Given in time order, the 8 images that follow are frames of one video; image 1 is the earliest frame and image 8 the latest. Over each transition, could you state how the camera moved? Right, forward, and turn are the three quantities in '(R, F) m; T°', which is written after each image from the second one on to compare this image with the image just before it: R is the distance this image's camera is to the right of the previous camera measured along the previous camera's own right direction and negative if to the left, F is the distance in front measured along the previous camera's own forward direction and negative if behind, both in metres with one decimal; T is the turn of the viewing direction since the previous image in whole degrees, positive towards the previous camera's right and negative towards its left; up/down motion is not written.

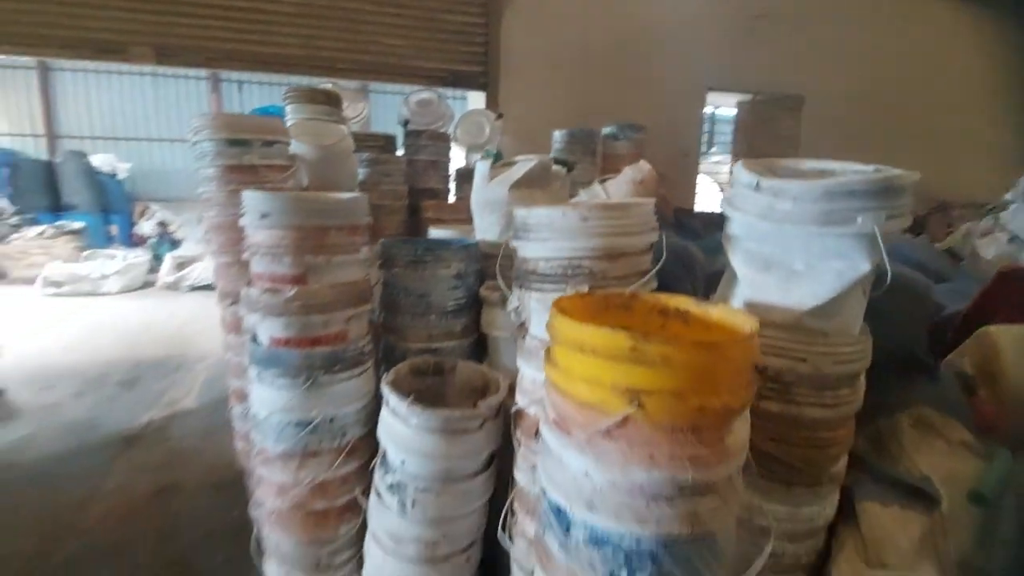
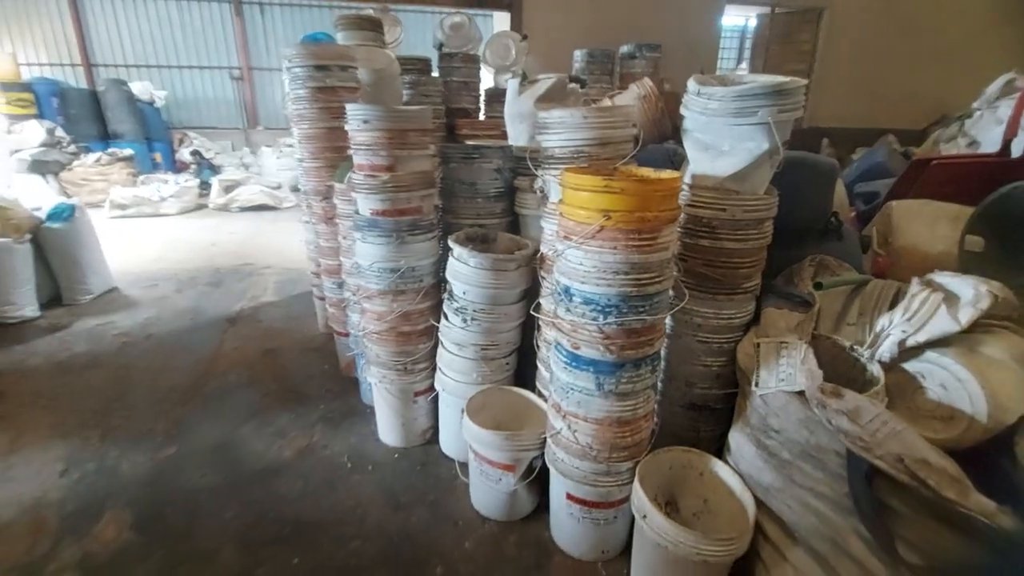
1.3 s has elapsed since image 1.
(0.0, -0.5) m; -3°
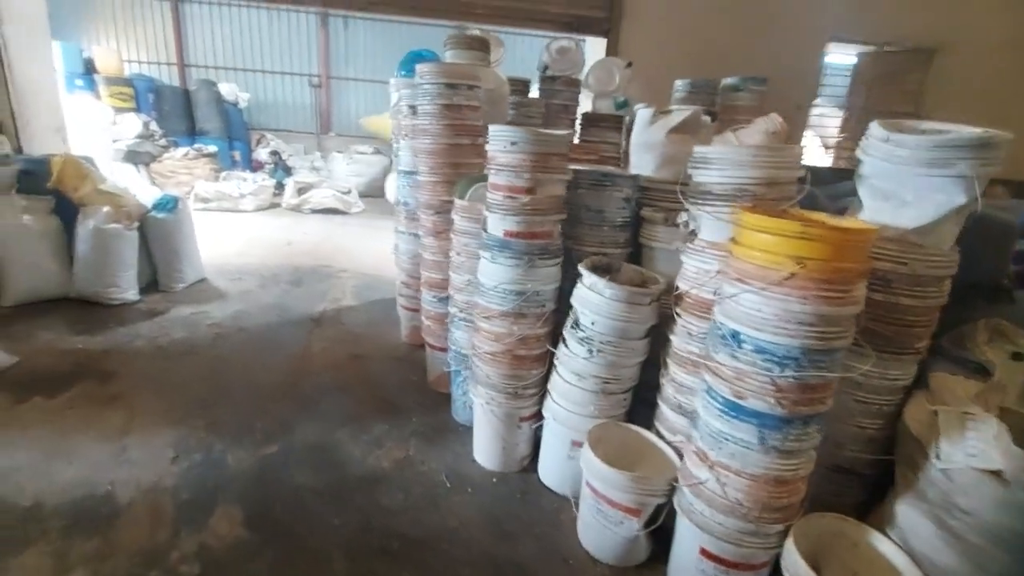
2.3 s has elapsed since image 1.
(-0.3, 0.0) m; -4°
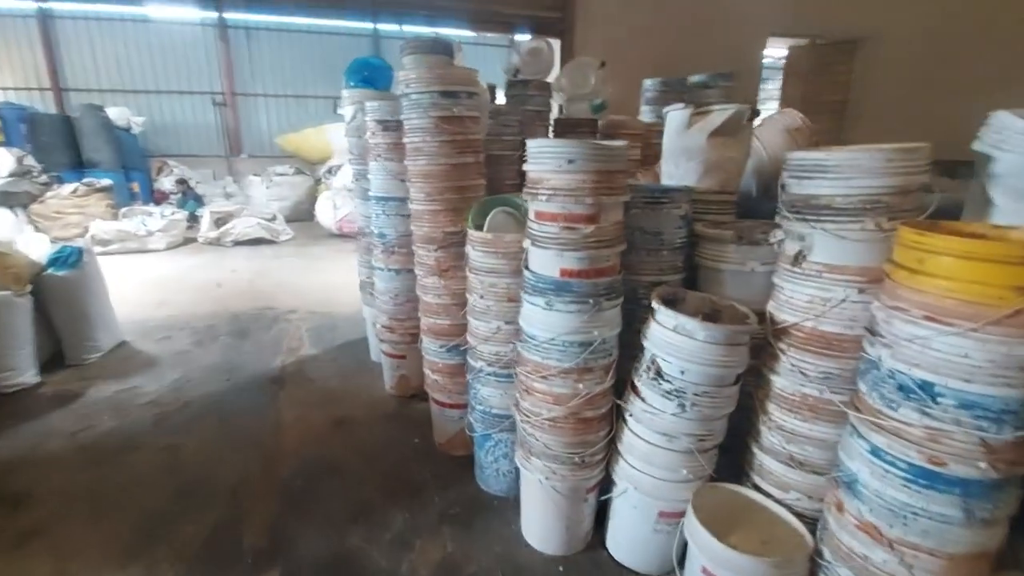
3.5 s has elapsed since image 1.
(-0.3, +0.3) m; +8°
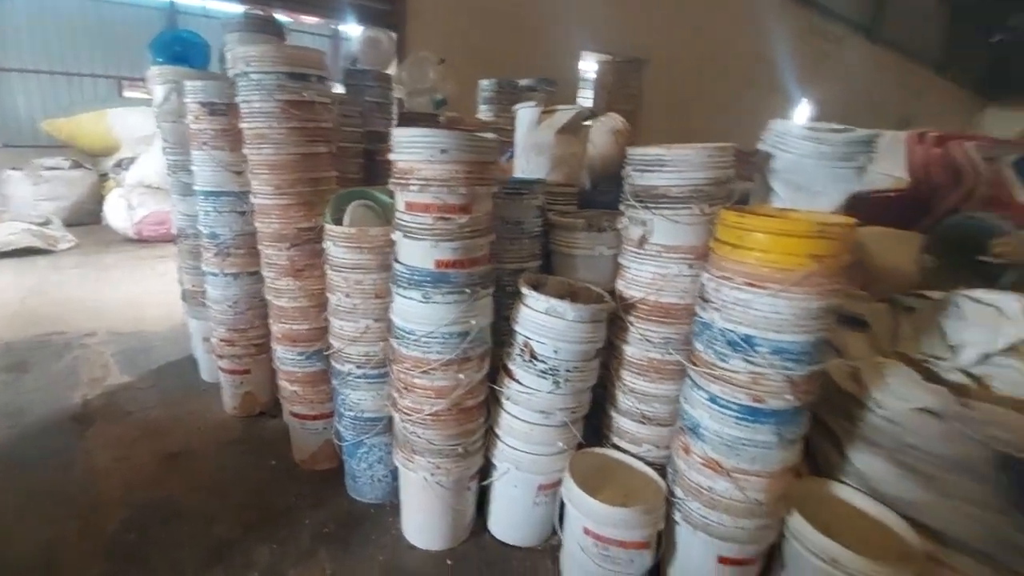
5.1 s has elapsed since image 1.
(-0.1, 0.0) m; +18°
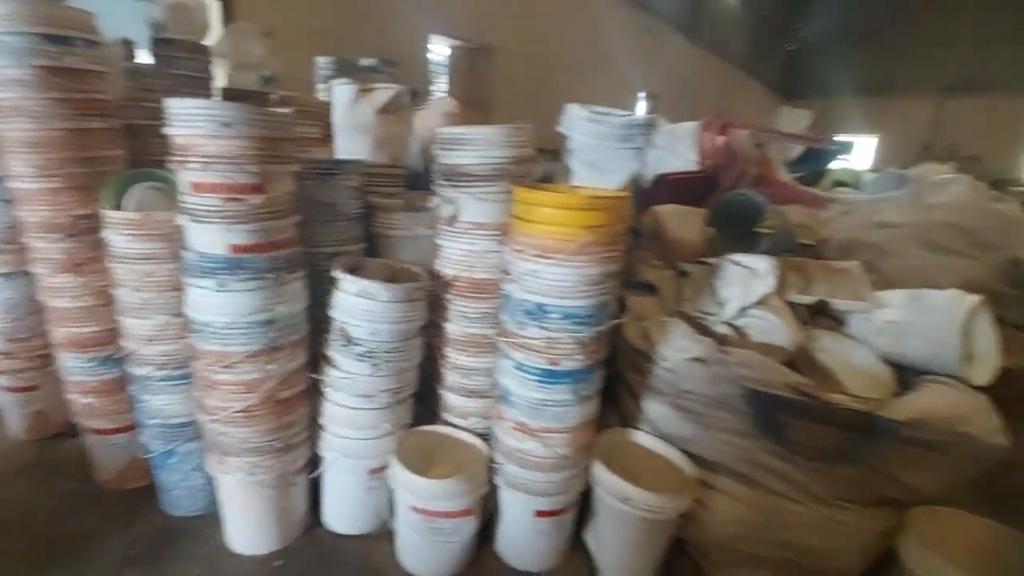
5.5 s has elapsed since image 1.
(+0.2, 0.0) m; +13°
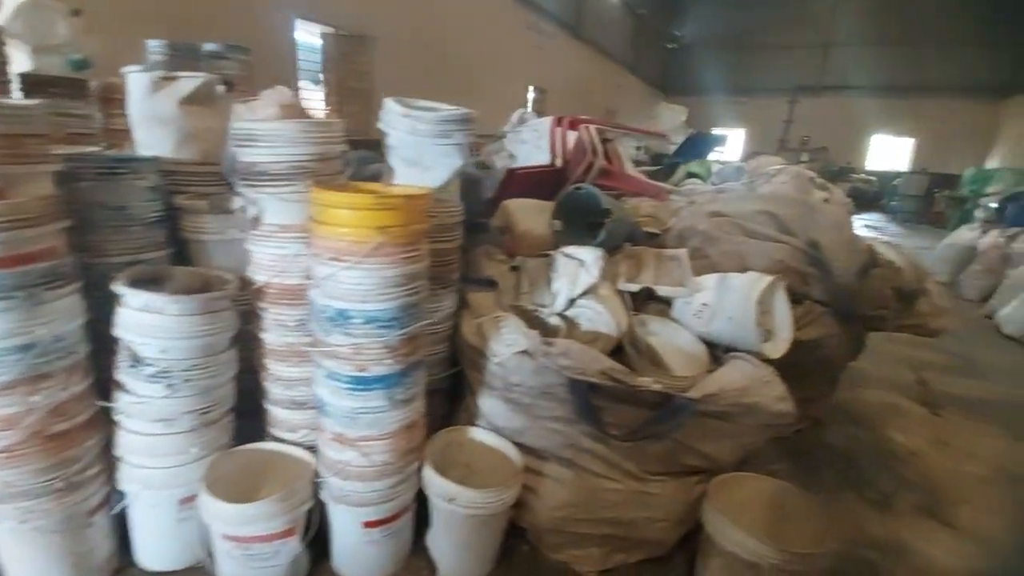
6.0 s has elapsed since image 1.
(+0.3, 0.0) m; +10°
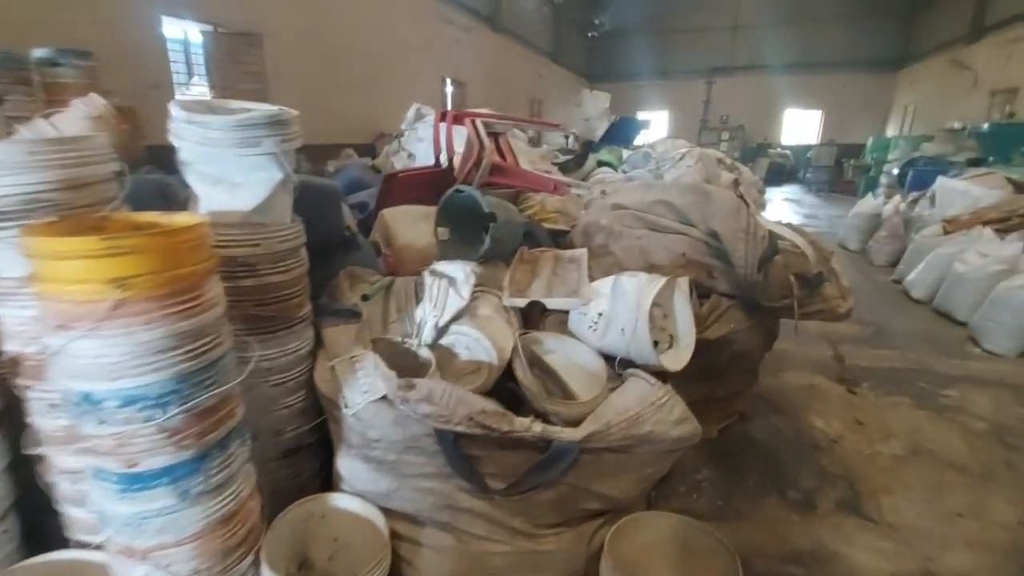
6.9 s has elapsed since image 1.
(+0.2, +0.2) m; +6°
